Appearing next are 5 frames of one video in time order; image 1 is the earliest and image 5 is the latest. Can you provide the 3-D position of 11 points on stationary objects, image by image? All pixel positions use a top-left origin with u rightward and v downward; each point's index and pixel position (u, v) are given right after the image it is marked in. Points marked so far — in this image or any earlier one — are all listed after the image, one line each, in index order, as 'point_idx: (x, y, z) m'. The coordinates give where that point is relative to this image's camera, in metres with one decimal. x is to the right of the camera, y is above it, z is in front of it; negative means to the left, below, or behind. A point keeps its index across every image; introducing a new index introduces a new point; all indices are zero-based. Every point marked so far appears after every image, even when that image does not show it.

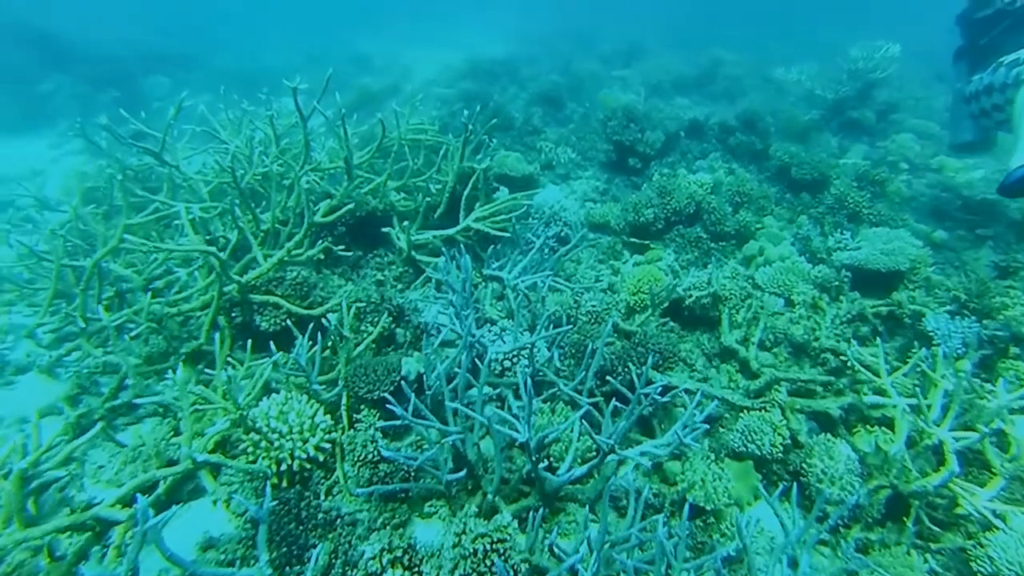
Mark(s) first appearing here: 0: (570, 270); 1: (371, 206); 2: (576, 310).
0: (+0.4, +0.1, +4.6) m
1: (-1.0, +0.6, +4.6) m
2: (+0.4, -0.1, +3.8) m
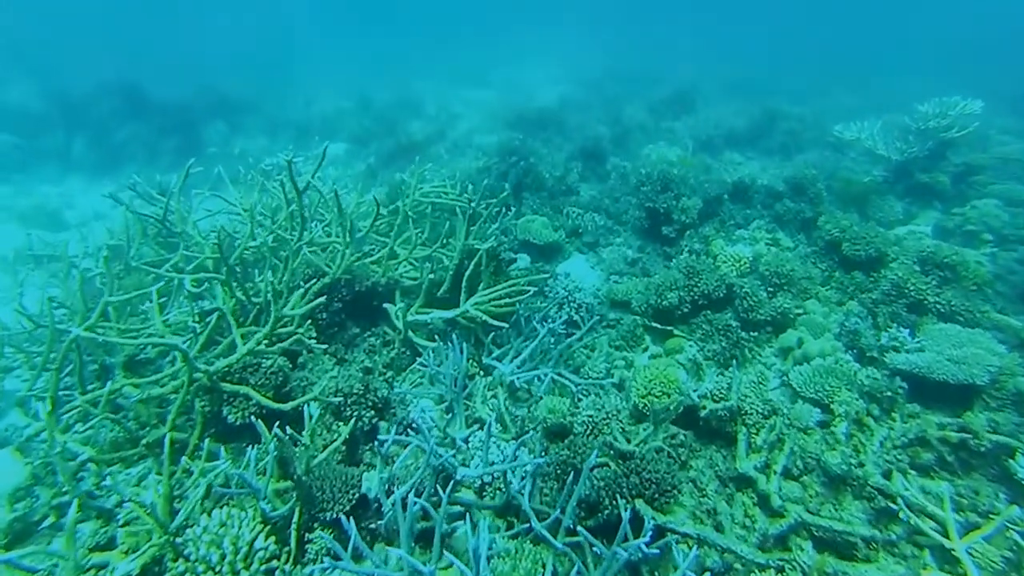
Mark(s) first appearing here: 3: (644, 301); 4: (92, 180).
0: (+0.5, -0.5, +4.3) m
1: (-1.0, +0.1, +4.3) m
2: (+0.3, -0.7, +3.4) m
3: (+1.0, -0.1, +4.9) m
4: (-7.4, +1.9, +11.0) m
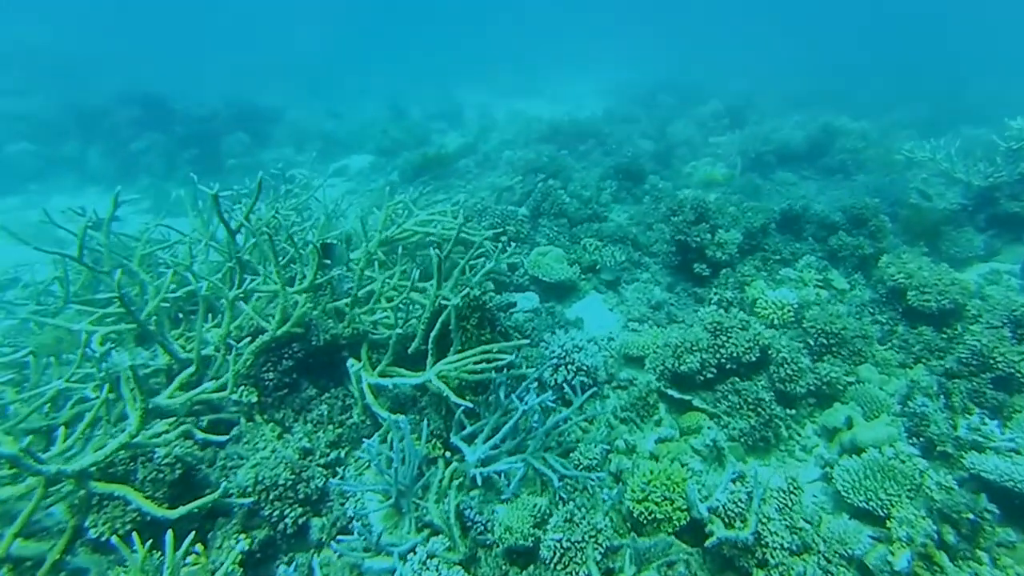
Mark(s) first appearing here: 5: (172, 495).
0: (+0.3, -0.8, +3.5) m
1: (-1.1, -0.3, +3.7) m
2: (+0.1, -1.0, +2.6) m
3: (+1.0, -0.5, +4.1) m
4: (-6.9, +1.7, +10.9) m
5: (-1.4, -0.9, +2.8) m
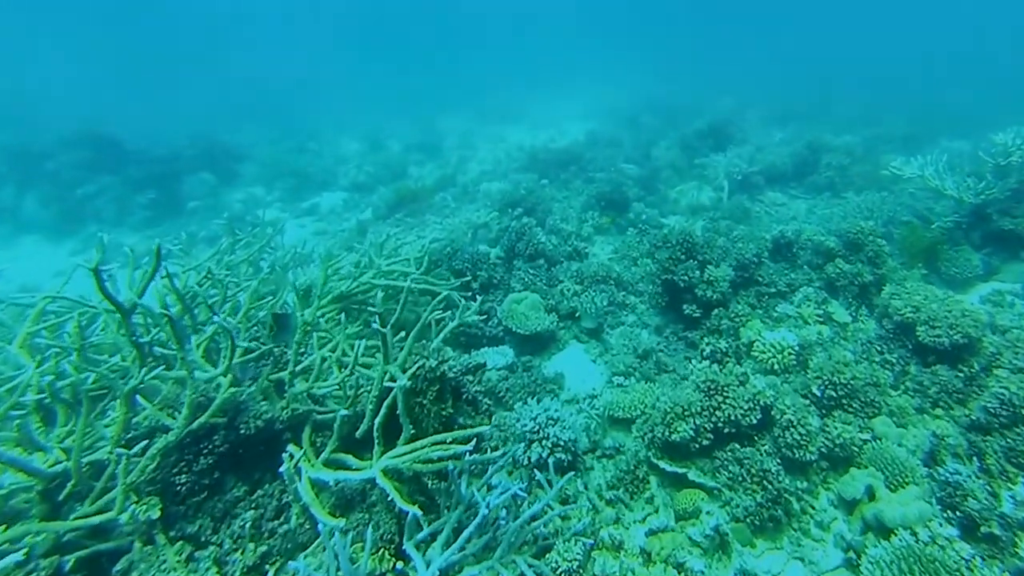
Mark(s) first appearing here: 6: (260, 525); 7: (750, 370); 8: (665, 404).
0: (+0.2, -1.2, +3.0) m
1: (-1.2, -0.7, +3.2) m
2: (0.0, -1.3, +2.1) m
3: (+0.8, -0.8, +3.6) m
4: (-7.2, +0.7, +10.4) m
5: (-1.6, -1.3, +2.2) m
6: (-1.2, -1.1, +2.9) m
7: (+1.6, -0.5, +4.2) m
8: (+0.9, -0.7, +3.6) m
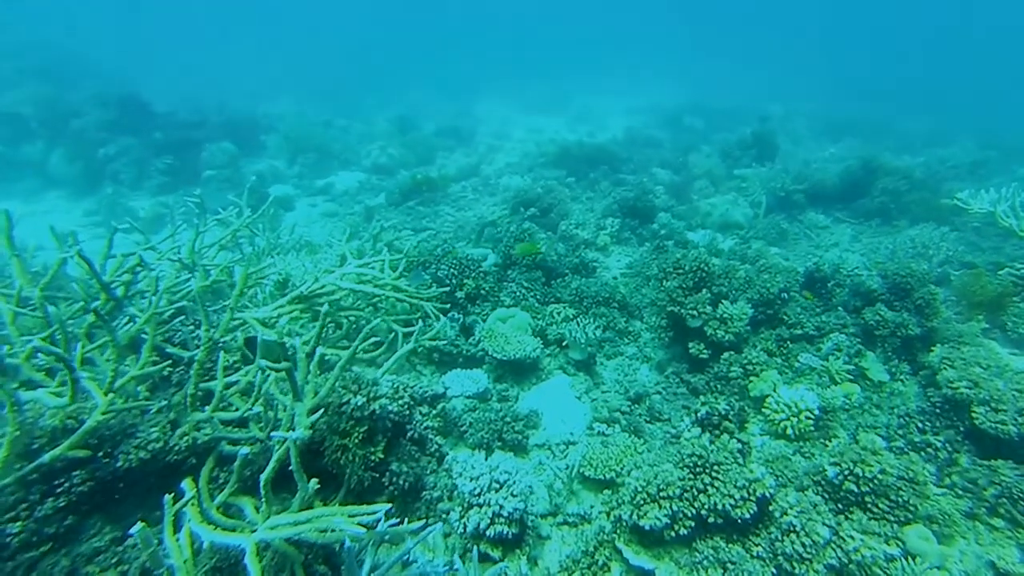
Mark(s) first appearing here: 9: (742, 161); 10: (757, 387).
0: (-0.2, -1.3, +2.4) m
1: (-1.5, -0.7, +2.7) m
2: (-0.4, -1.5, +1.5) m
3: (+0.5, -1.0, +3.0) m
4: (-6.9, +1.3, +10.2) m
5: (-2.0, -1.3, +1.7) m
6: (-1.5, -1.1, +2.4) m
7: (+1.4, -0.8, +3.5) m
8: (+0.6, -0.9, +3.0) m
9: (+4.3, +2.4, +11.7) m
10: (+1.4, -0.6, +3.7) m
